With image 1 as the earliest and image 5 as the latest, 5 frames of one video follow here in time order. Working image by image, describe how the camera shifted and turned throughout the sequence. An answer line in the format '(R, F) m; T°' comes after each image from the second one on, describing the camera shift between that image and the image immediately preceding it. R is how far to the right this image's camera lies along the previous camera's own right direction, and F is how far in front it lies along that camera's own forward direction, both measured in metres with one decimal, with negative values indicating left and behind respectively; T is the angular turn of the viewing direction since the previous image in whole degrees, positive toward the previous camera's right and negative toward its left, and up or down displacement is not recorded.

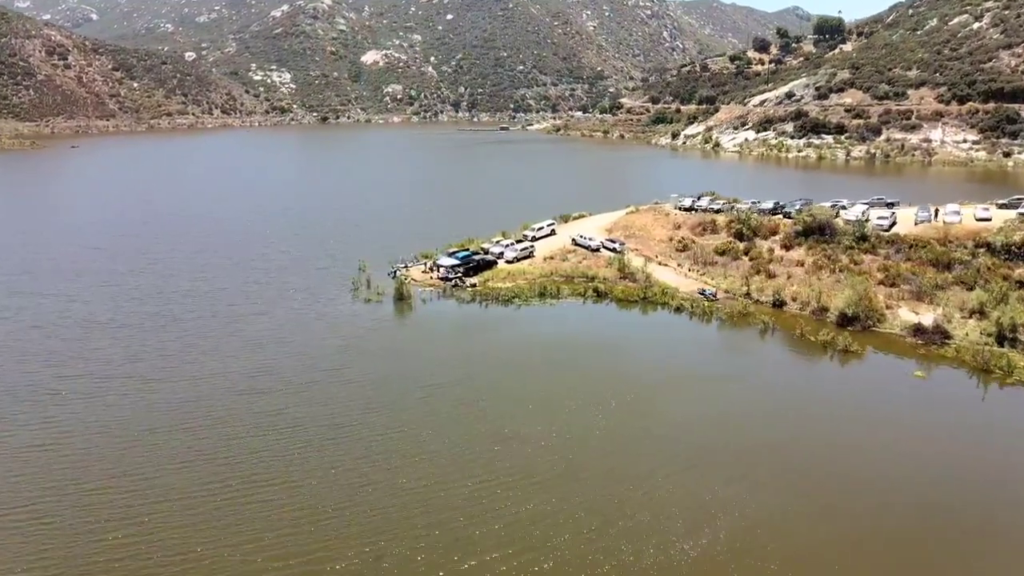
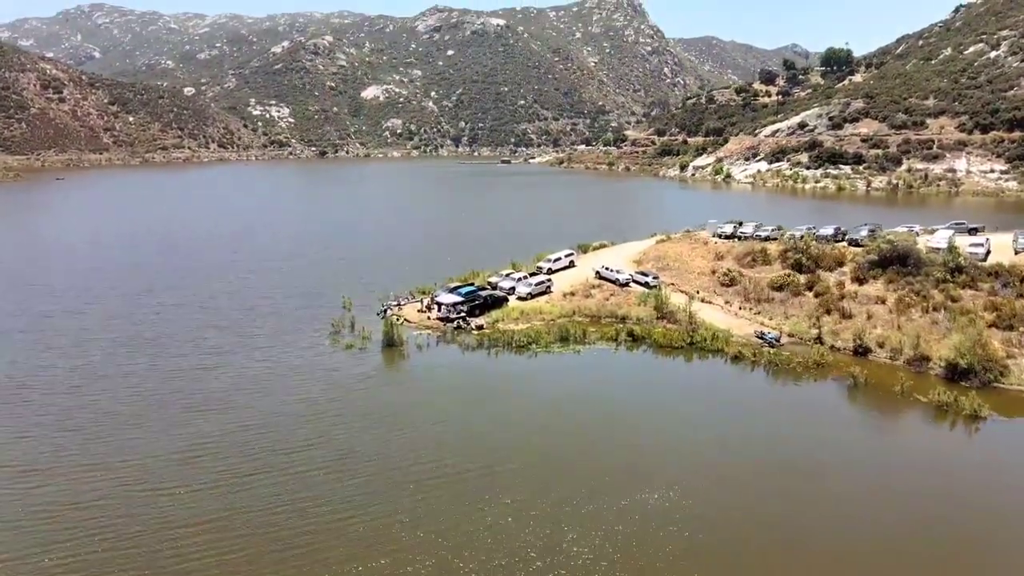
(-0.8, +8.1) m; 0°
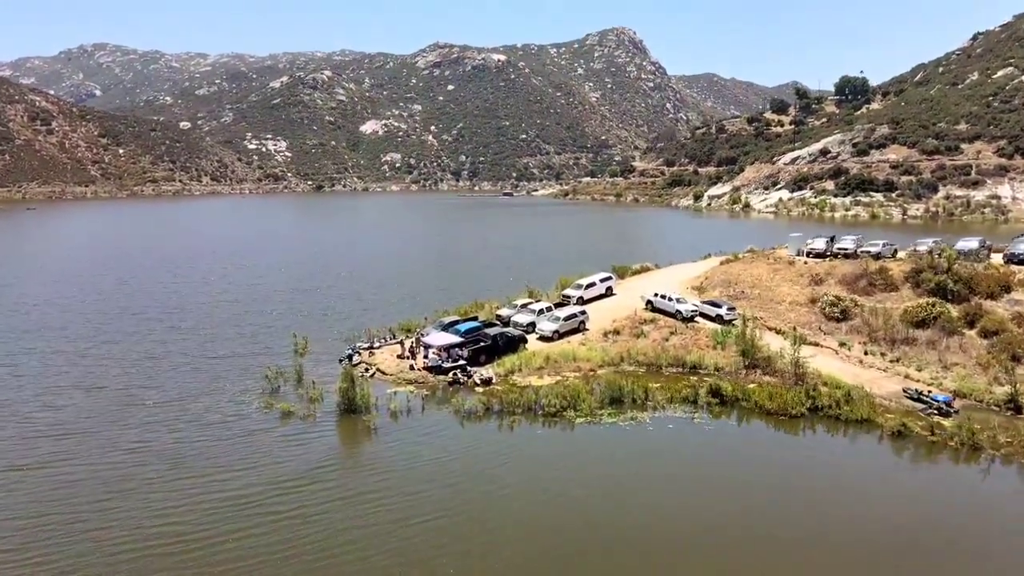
(-0.8, +12.2) m; 0°
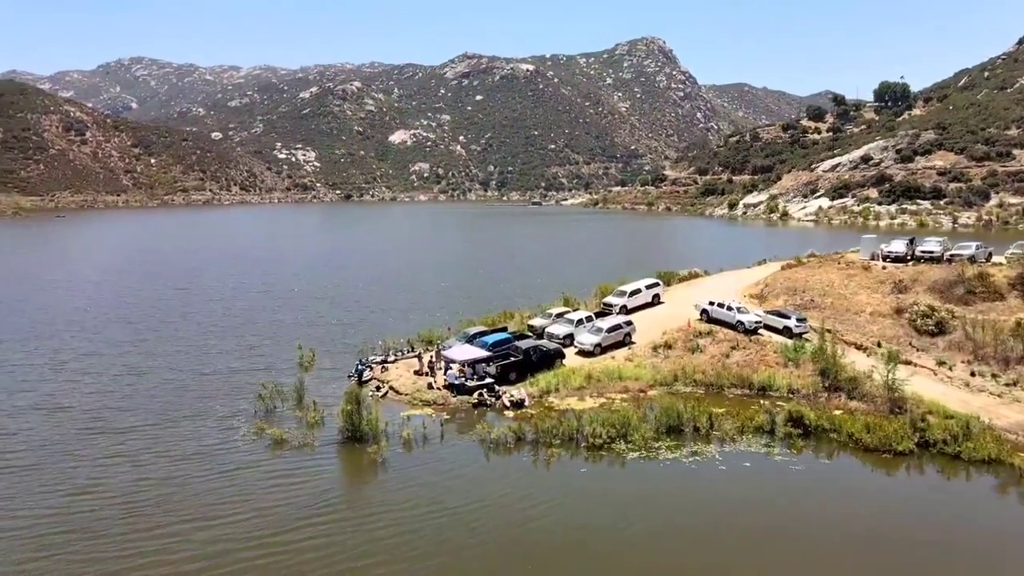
(-0.3, +3.9) m; -2°
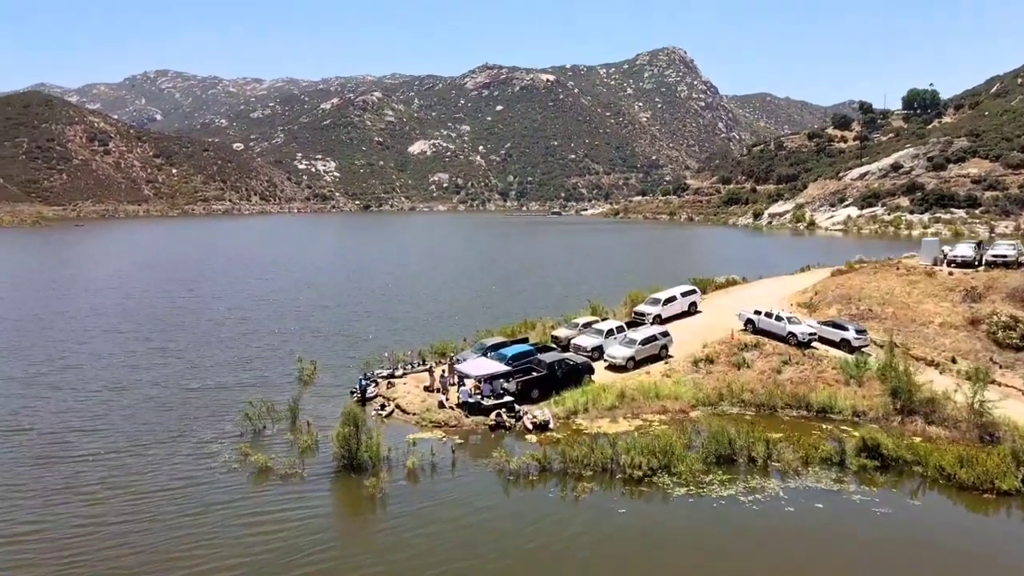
(-0.1, +2.8) m; -1°
